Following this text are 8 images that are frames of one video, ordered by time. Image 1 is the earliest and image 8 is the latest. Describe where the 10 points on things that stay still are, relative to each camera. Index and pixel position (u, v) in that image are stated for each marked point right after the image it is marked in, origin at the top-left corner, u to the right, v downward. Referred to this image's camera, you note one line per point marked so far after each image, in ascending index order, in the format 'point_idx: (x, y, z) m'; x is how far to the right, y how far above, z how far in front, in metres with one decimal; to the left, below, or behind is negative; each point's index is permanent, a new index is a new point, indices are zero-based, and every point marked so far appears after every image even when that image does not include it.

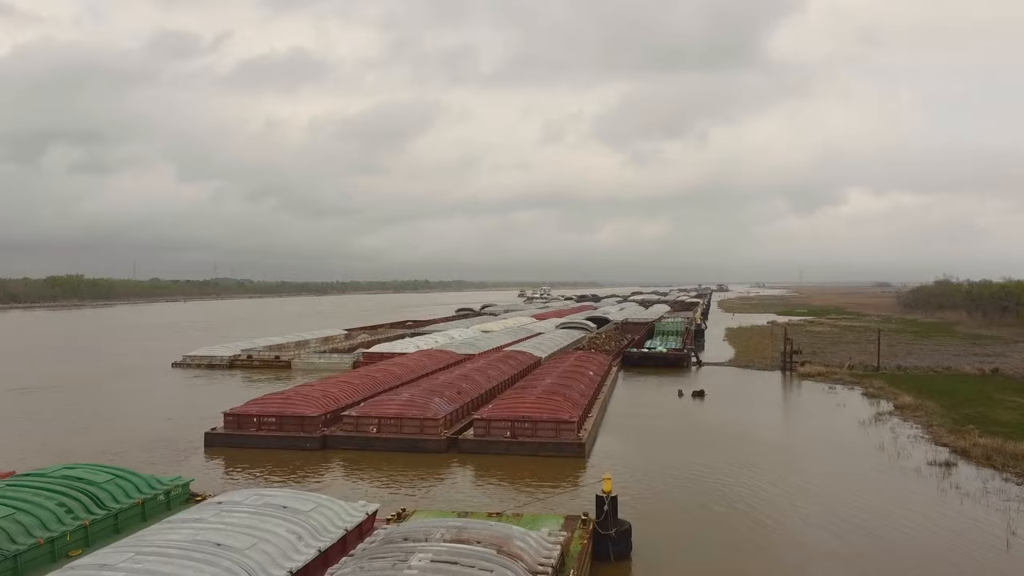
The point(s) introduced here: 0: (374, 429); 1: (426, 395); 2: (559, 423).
0: (-3.6, -3.7, +15.7) m
1: (-2.4, -3.0, +16.8) m
2: (+1.2, -3.5, +15.1) m
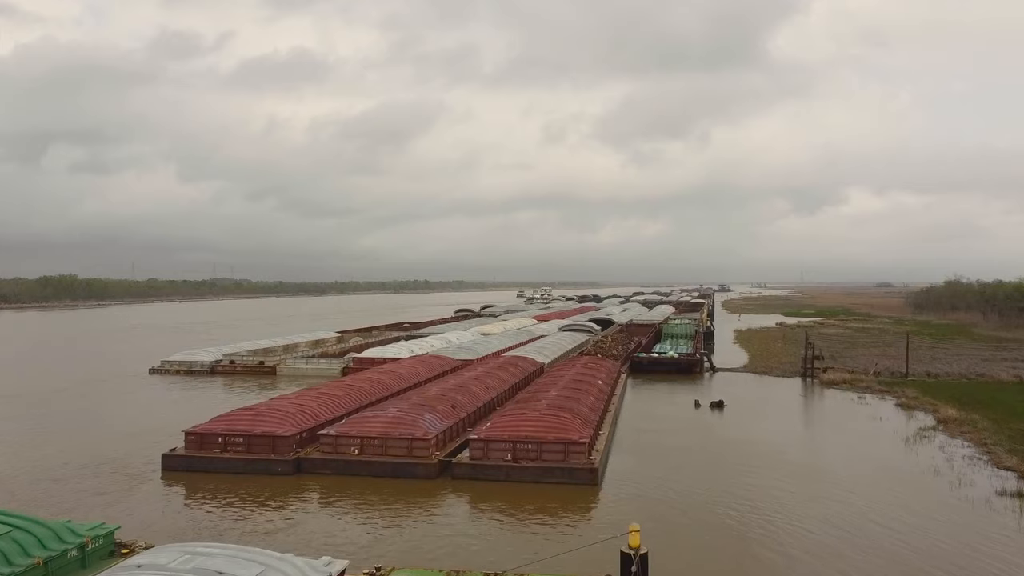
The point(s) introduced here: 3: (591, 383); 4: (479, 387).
0: (-3.6, -3.8, +13.7) m
1: (-2.4, -3.1, +14.8) m
2: (+1.3, -3.5, +13.2) m
3: (+2.5, -3.1, +19.1) m
4: (-1.0, -3.1, +18.6) m
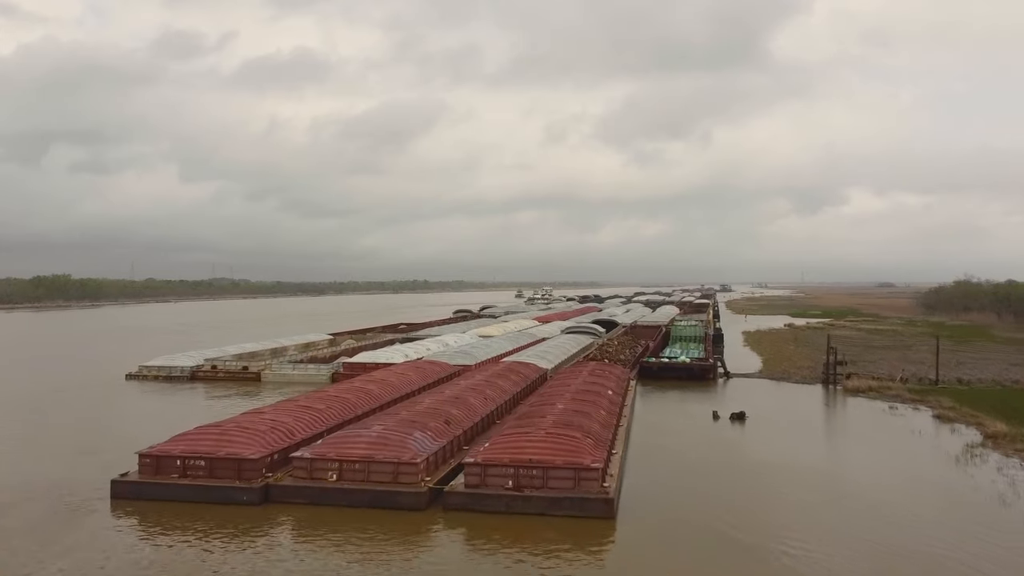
0: (-3.6, -3.8, +11.9) m
1: (-2.4, -3.1, +13.0) m
2: (+1.3, -3.5, +11.4) m
3: (+2.6, -3.1, +17.3) m
4: (-1.0, -3.1, +16.8) m
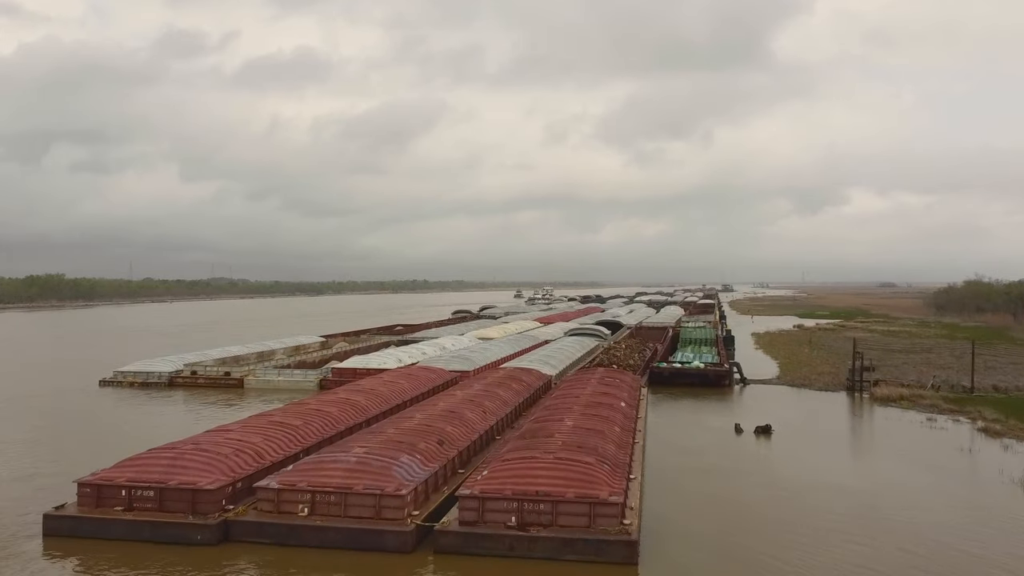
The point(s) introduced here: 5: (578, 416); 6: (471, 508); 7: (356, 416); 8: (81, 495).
0: (-3.5, -3.8, +10.1) m
1: (-2.3, -3.1, +11.2) m
2: (+1.3, -3.5, +9.6) m
3: (+2.6, -3.1, +15.5) m
4: (-1.0, -3.1, +15.0) m
5: (+1.5, -3.0, +13.7) m
6: (-0.7, -3.6, +9.8) m
7: (-4.0, -3.3, +15.2) m
8: (-7.6, -3.7, +10.5) m
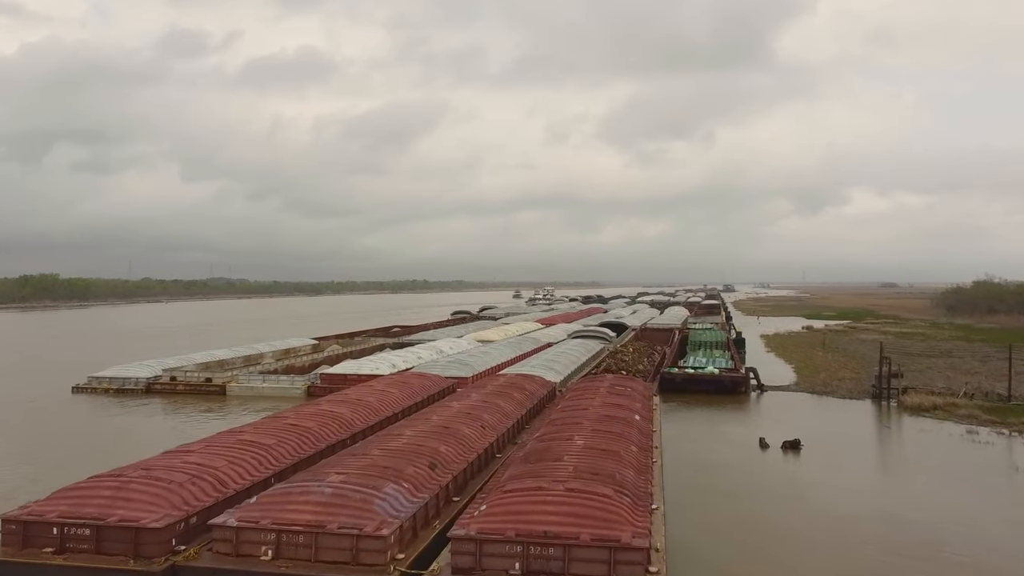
0: (-3.5, -3.8, +8.5) m
1: (-2.3, -3.1, +9.6) m
2: (+1.4, -3.5, +8.0) m
3: (+2.7, -3.1, +13.9) m
4: (-0.9, -3.1, +13.4) m
5: (+1.6, -3.0, +12.1) m
6: (-0.6, -3.6, +8.2) m
7: (-4.0, -3.3, +13.5) m
8: (-7.6, -3.7, +8.9) m
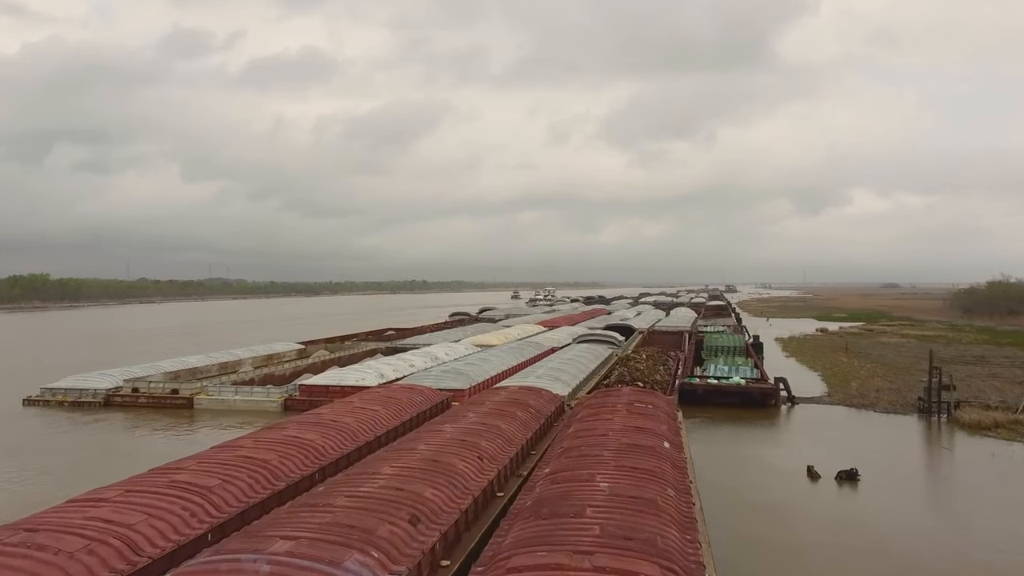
0: (-3.4, -3.8, +6.0) m
1: (-2.2, -3.1, +7.1) m
2: (+1.5, -3.5, +5.5) m
3: (+2.7, -3.1, +11.4) m
4: (-0.8, -3.2, +10.9) m
5: (+1.6, -3.0, +9.6) m
6: (-0.6, -3.7, +5.7) m
7: (-3.9, -3.3, +11.1) m
8: (-7.5, -3.7, +6.5) m
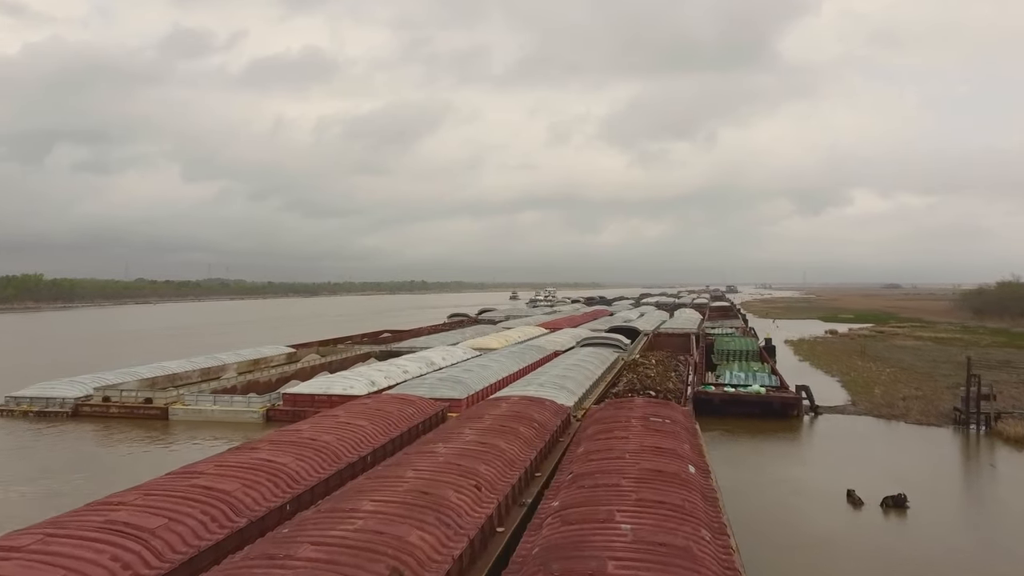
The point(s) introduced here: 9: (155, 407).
0: (-3.4, -3.8, +4.5) m
1: (-2.2, -3.1, +5.6) m
2: (+1.5, -3.6, +4.0) m
3: (+2.8, -3.1, +9.9) m
4: (-0.8, -3.2, +9.4) m
5: (+1.7, -3.0, +8.1) m
6: (-0.5, -3.7, +4.2) m
7: (-3.9, -3.3, +9.5) m
8: (-7.5, -3.7, +4.9) m
9: (-11.6, -3.8, +19.4) m
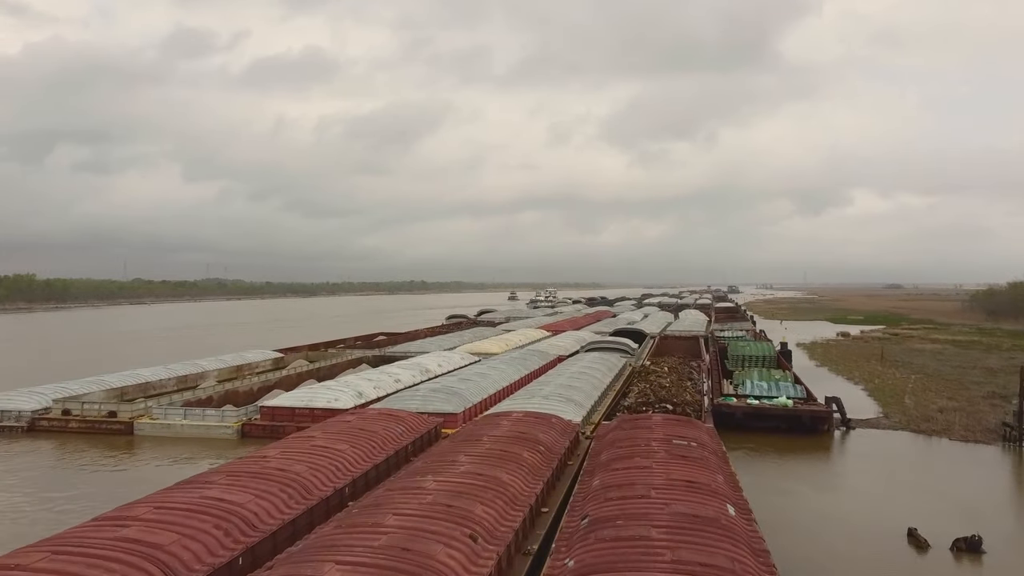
0: (-3.3, -3.9, +2.7) m
1: (-2.1, -3.2, +3.8) m
2: (+1.5, -3.6, +2.2) m
3: (+2.8, -3.2, +8.1) m
4: (-0.7, -3.2, +7.6) m
5: (+1.7, -3.1, +6.3) m
6: (-0.5, -3.7, +2.4) m
7: (-3.8, -3.4, +7.7) m
8: (-7.4, -3.8, +3.1) m
9: (-11.6, -3.9, +17.6) m
